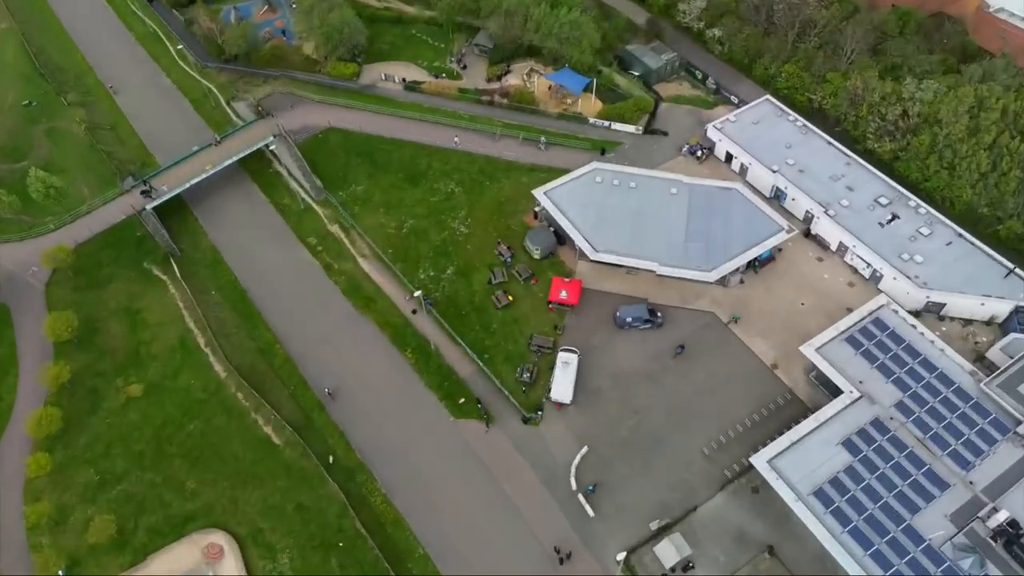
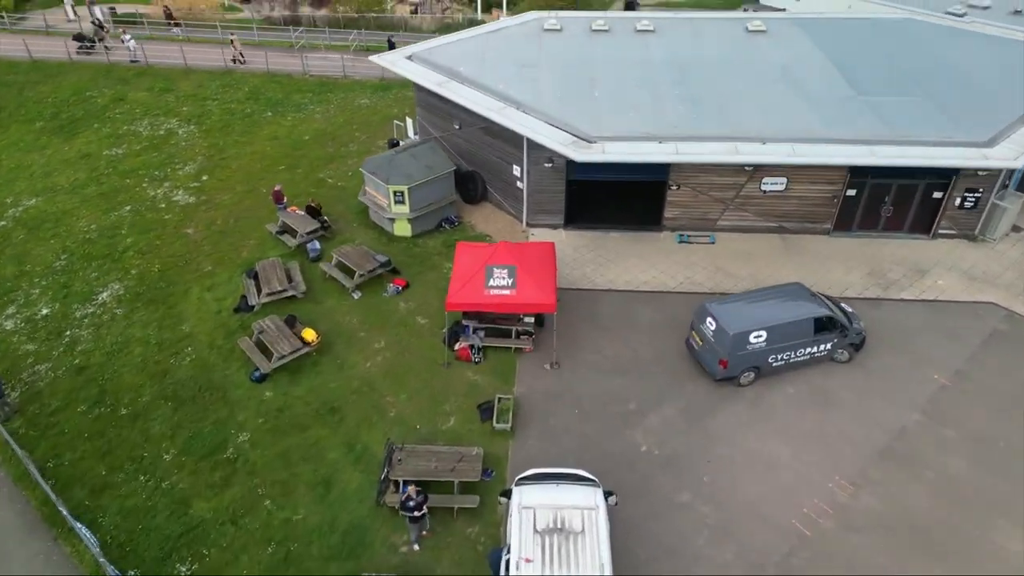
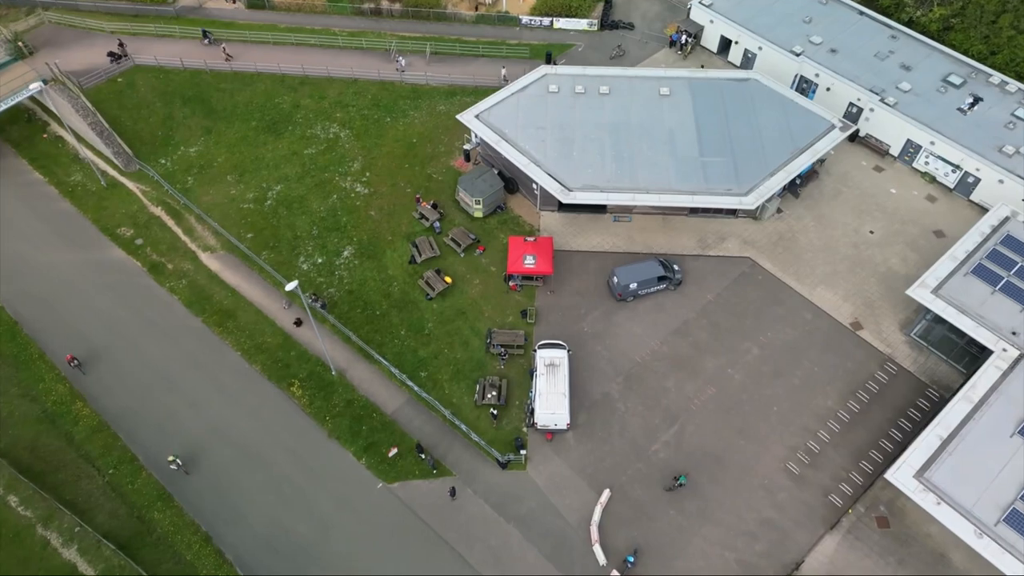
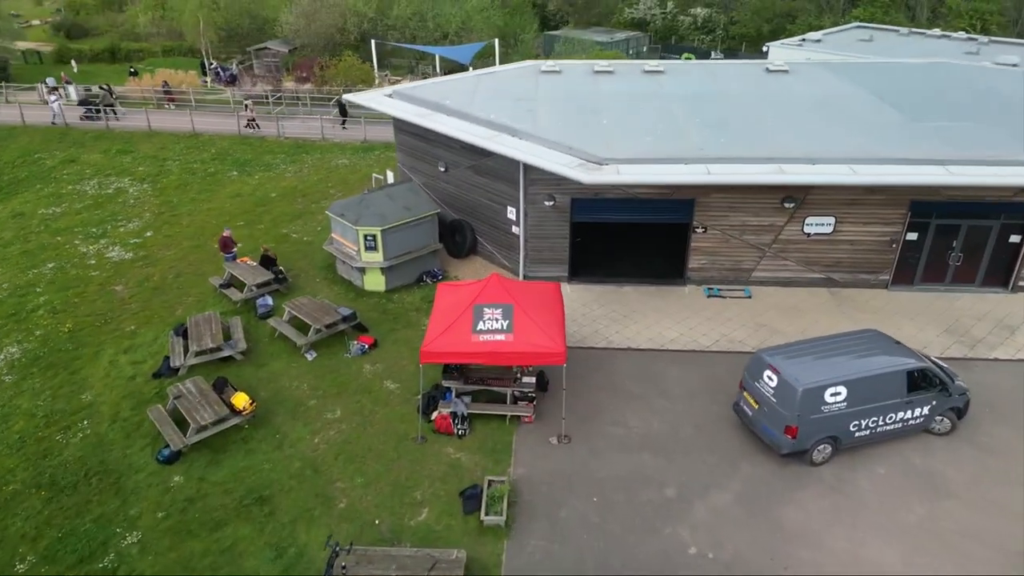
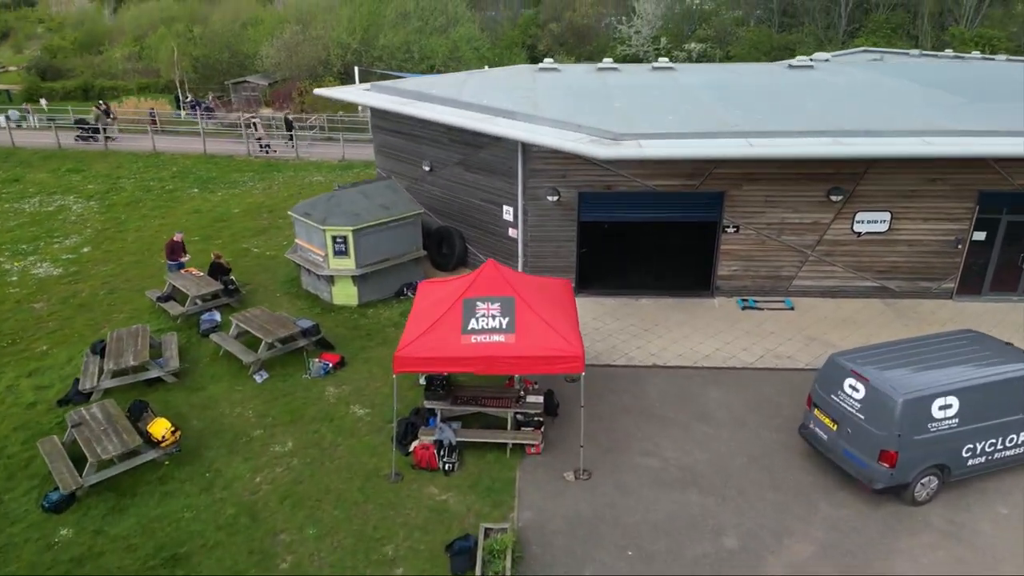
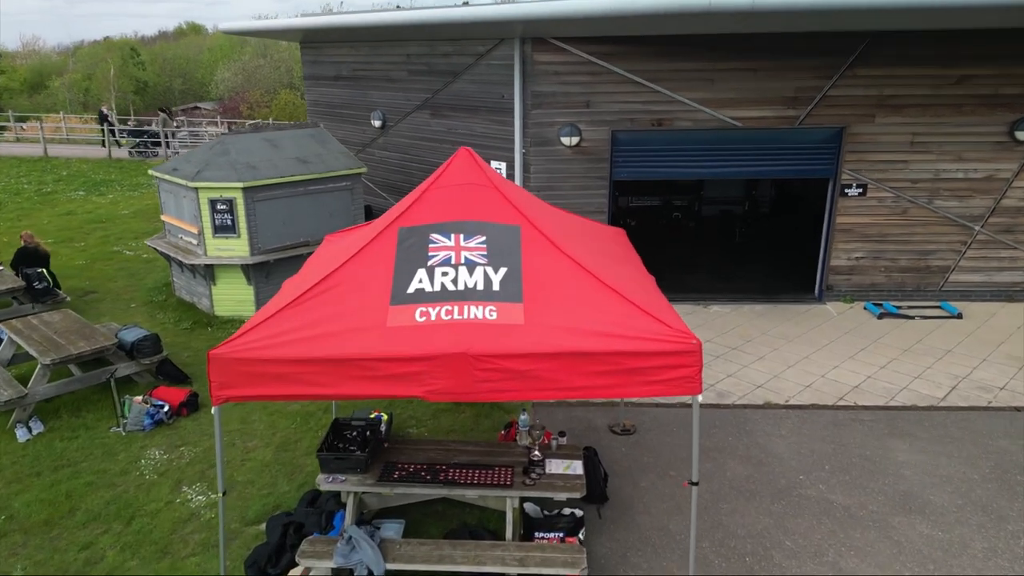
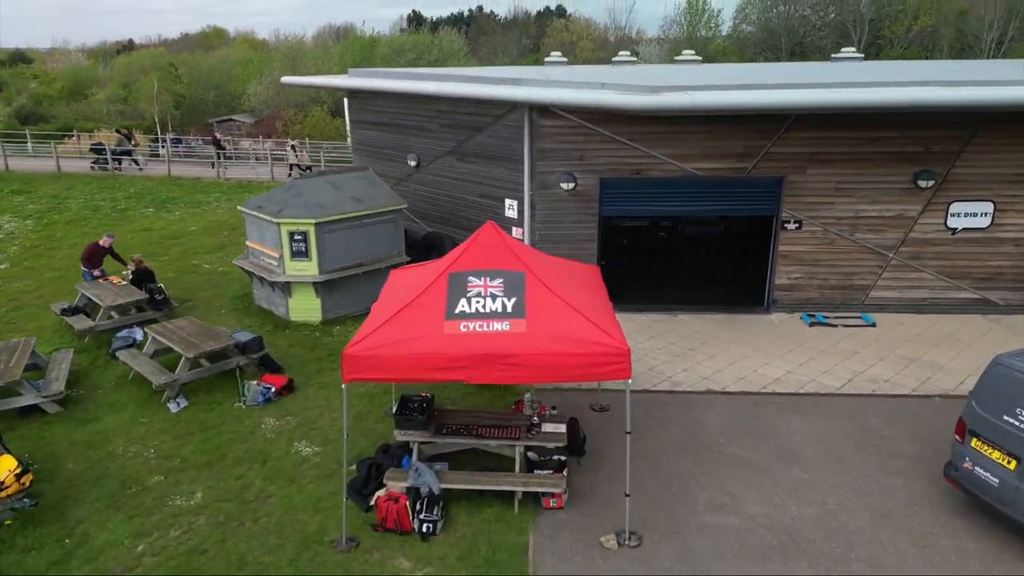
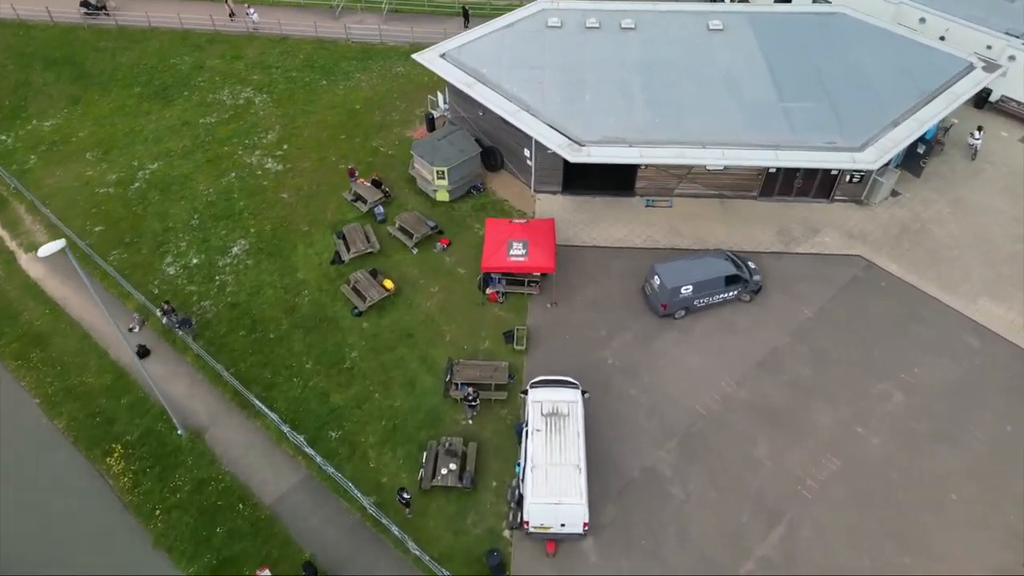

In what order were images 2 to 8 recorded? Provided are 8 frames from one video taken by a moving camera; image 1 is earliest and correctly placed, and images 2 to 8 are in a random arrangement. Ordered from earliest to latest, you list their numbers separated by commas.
3, 8, 2, 4, 5, 7, 6
